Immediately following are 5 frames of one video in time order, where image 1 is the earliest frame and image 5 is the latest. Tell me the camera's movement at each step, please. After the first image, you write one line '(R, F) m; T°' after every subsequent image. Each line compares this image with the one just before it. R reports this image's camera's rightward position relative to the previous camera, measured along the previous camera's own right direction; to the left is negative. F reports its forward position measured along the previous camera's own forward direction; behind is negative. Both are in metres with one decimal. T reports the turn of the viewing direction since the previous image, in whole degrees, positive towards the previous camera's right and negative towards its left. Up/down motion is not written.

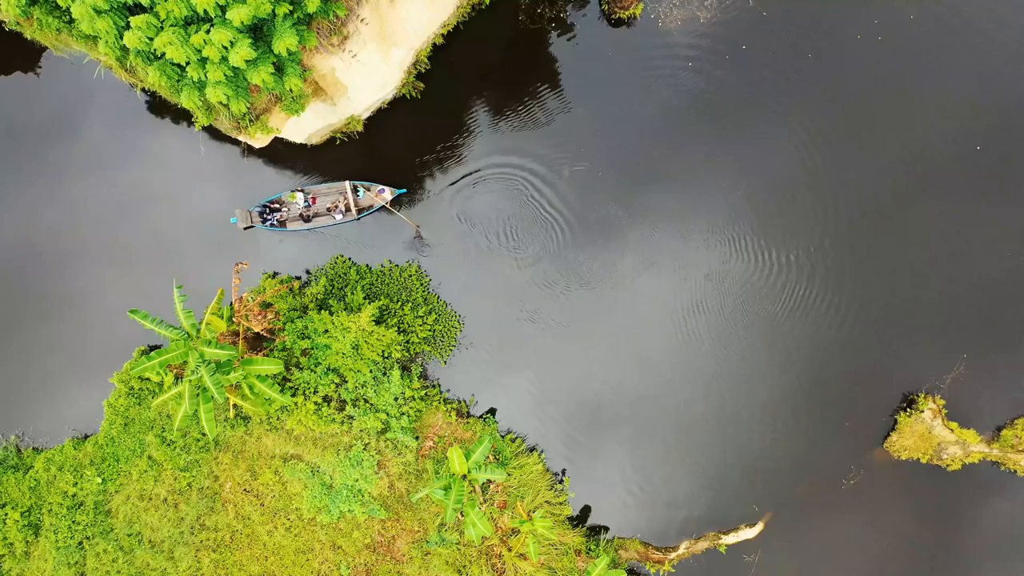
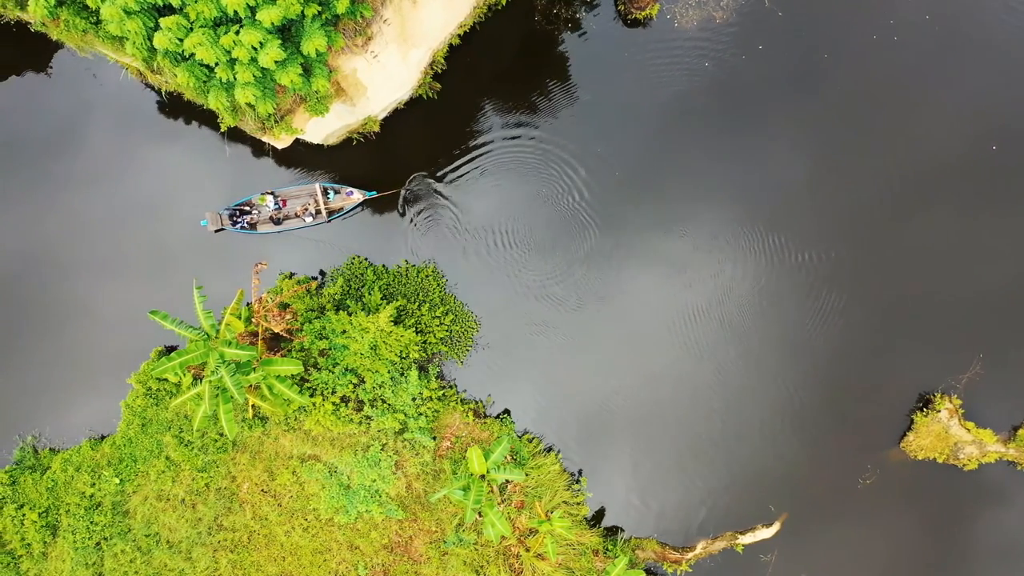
(-0.4, 0.0) m; 0°
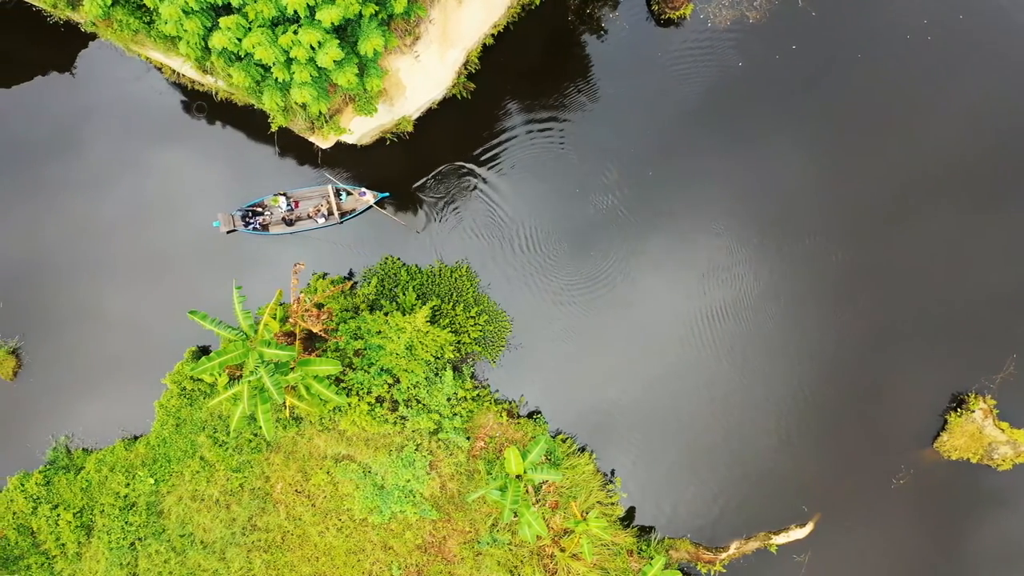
(-0.8, 0.0) m; 0°
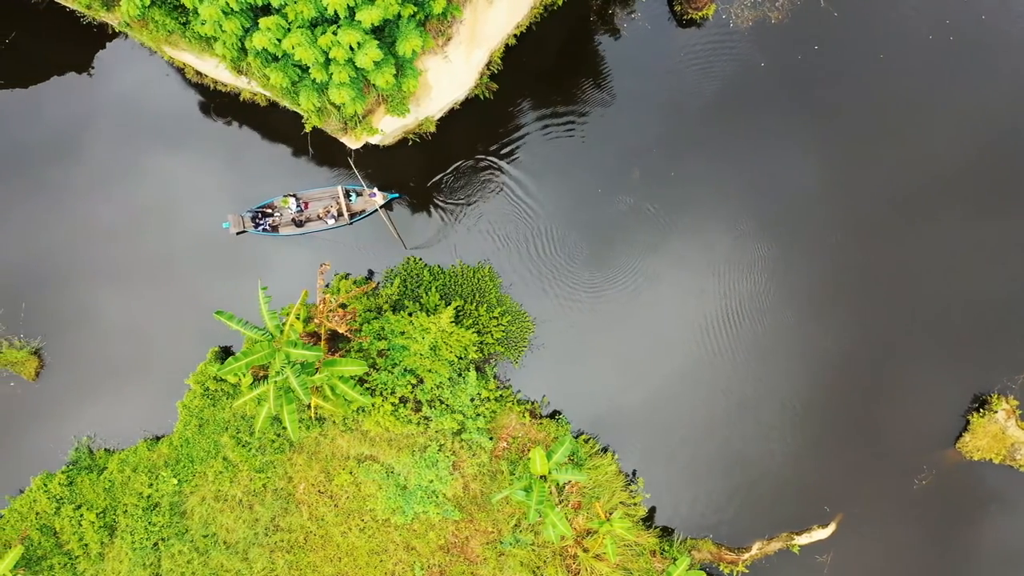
(-0.5, 0.0) m; 0°
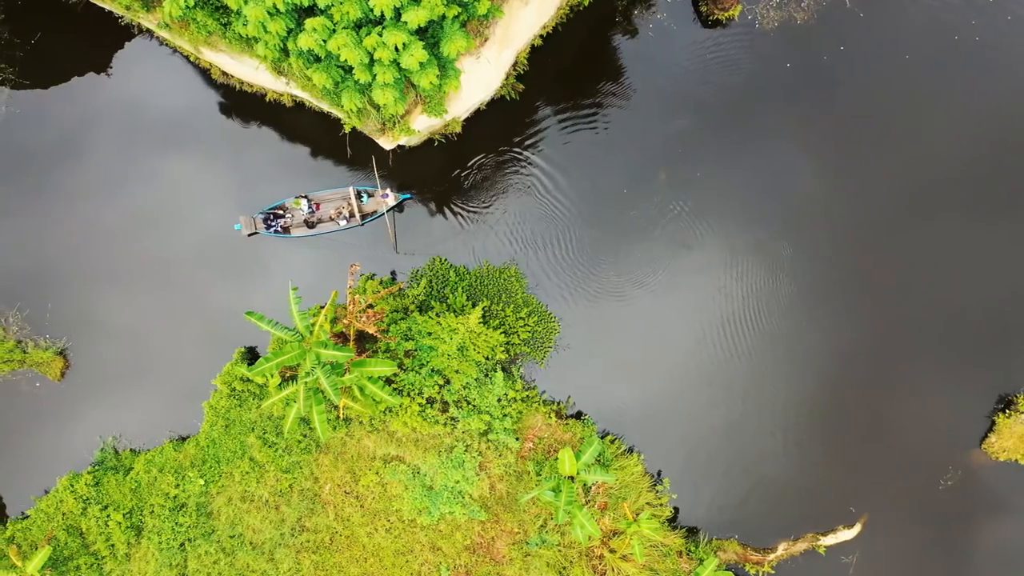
(-0.6, 0.0) m; 0°
